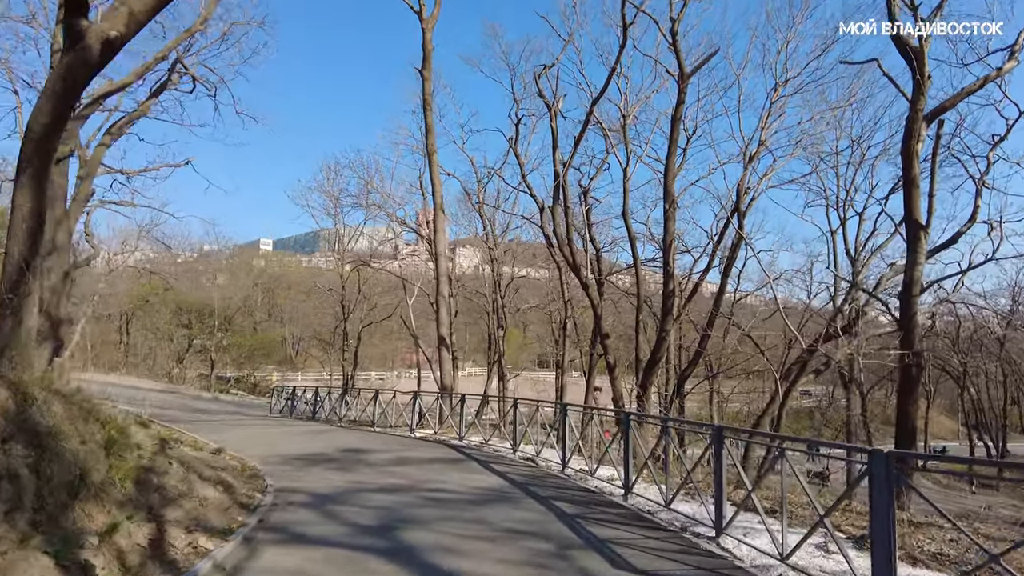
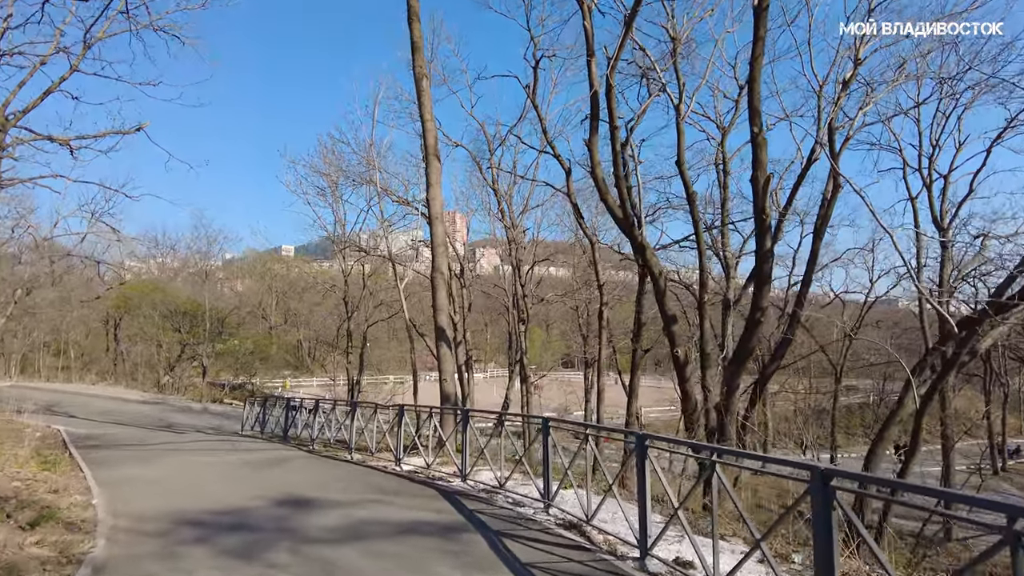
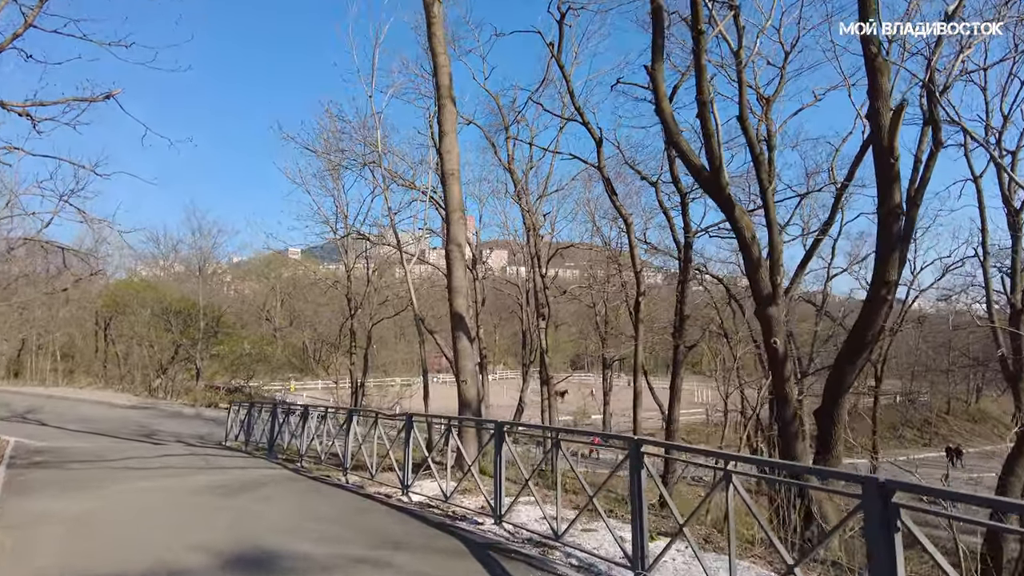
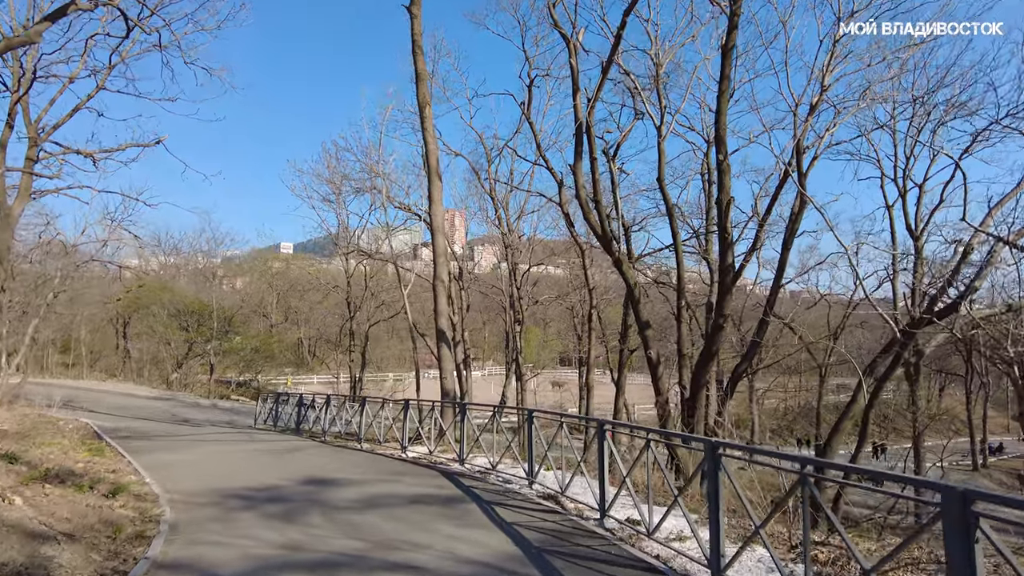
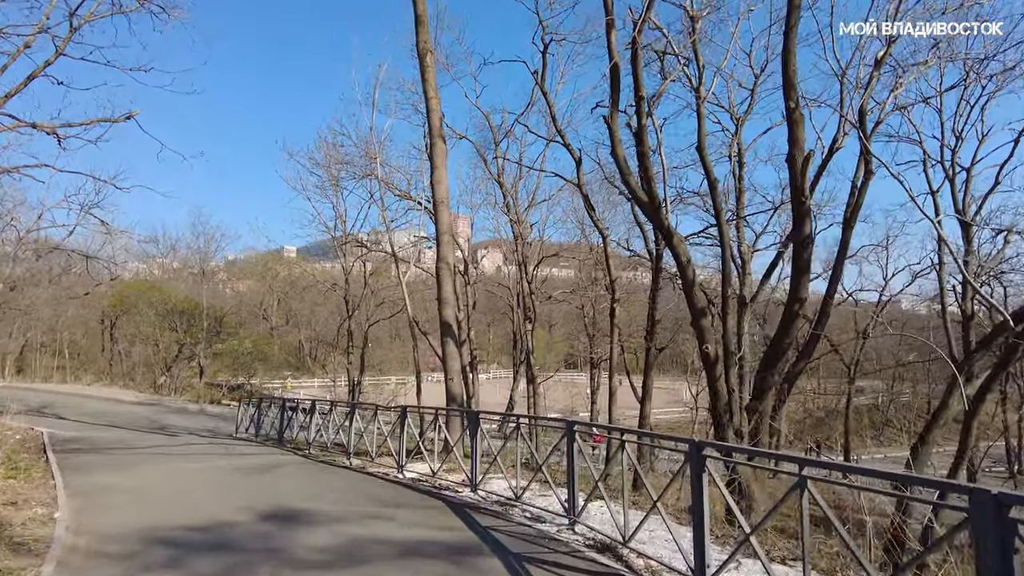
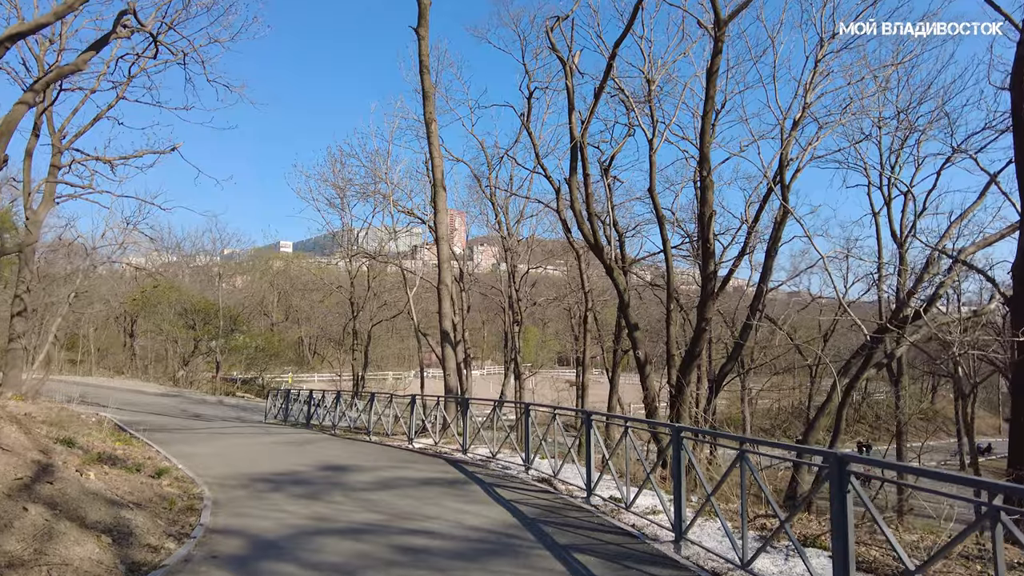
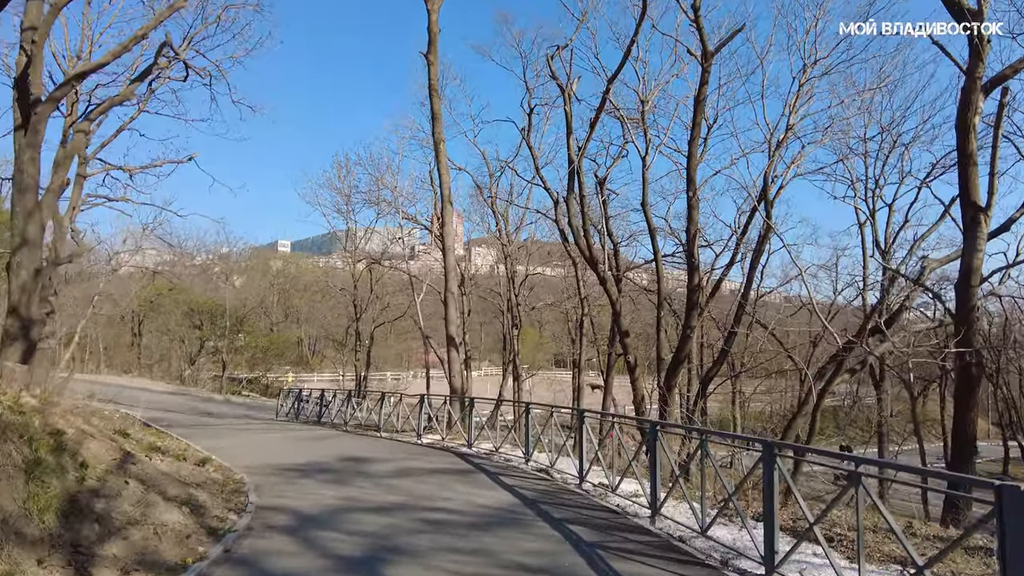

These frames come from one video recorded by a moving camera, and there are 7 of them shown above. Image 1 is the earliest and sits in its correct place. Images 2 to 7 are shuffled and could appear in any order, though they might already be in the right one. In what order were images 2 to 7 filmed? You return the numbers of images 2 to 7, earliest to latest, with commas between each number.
7, 6, 4, 2, 5, 3
